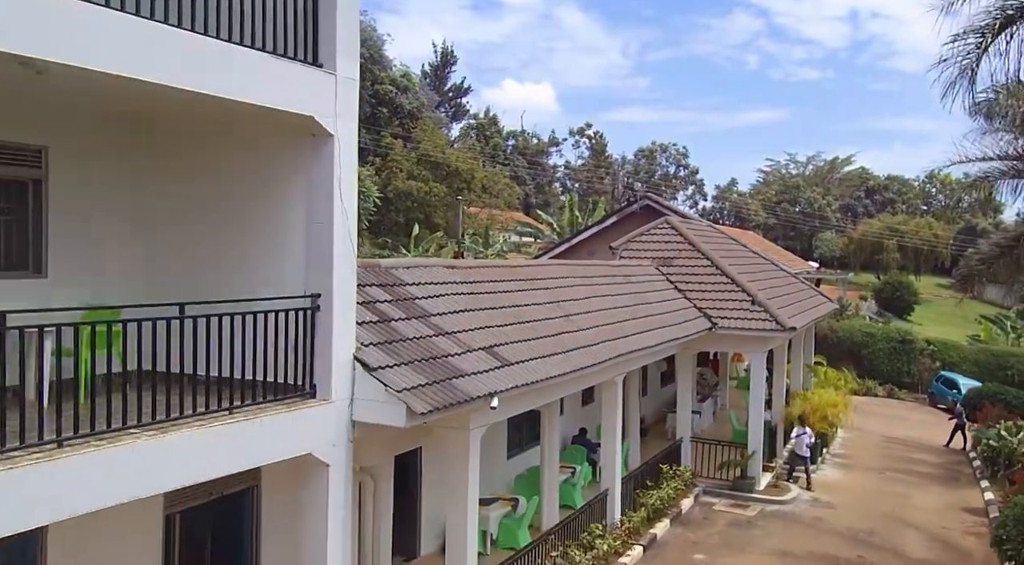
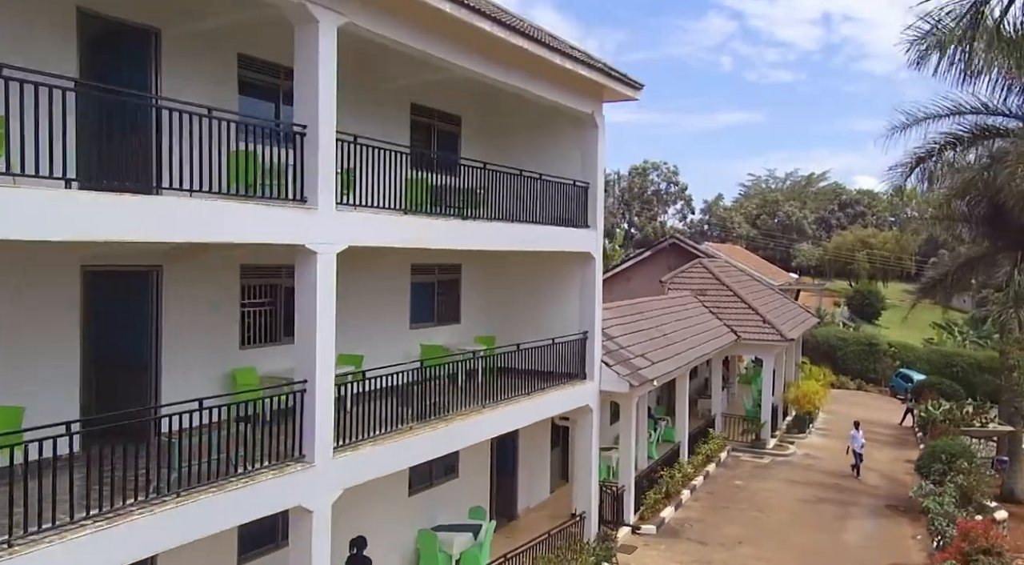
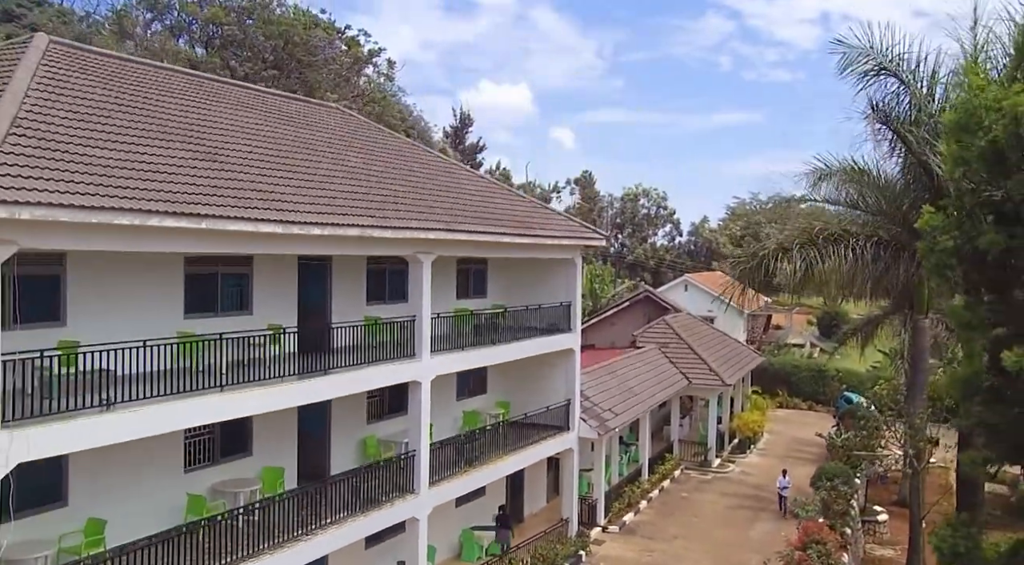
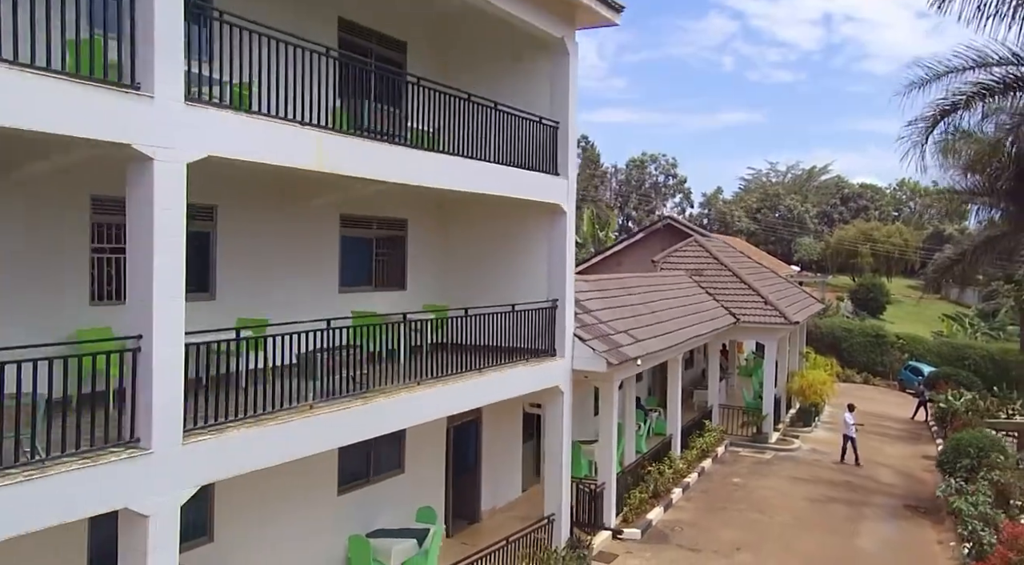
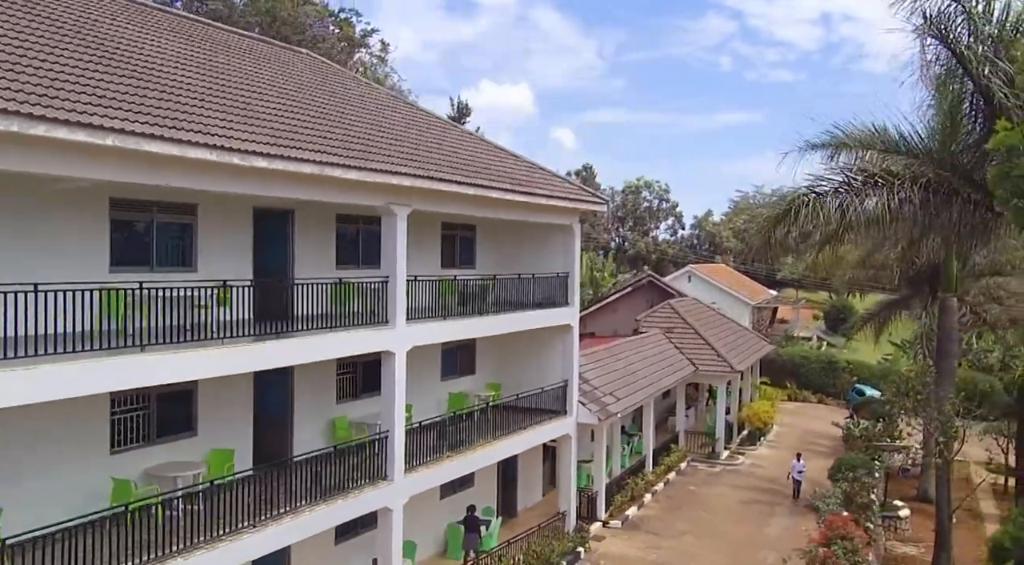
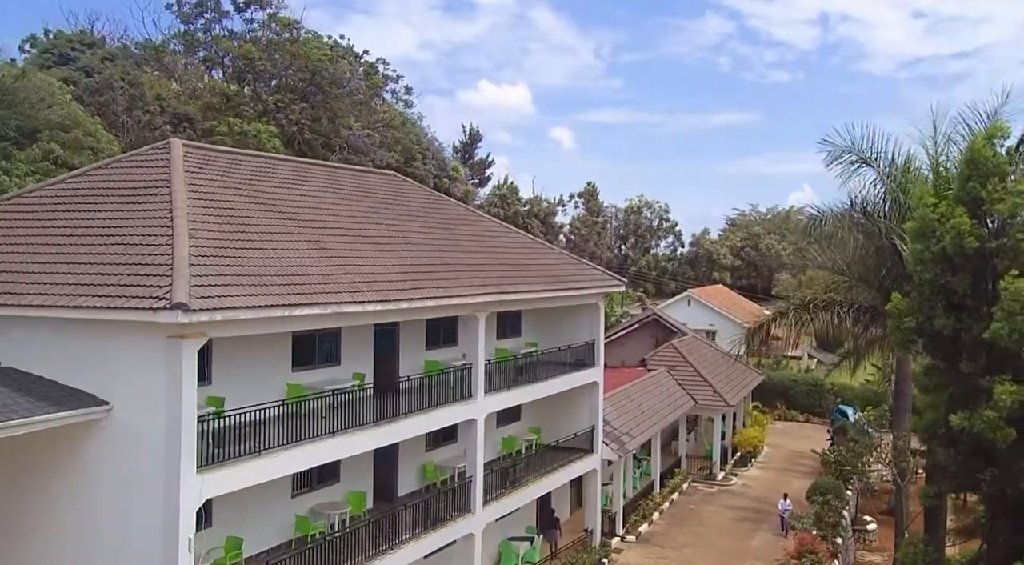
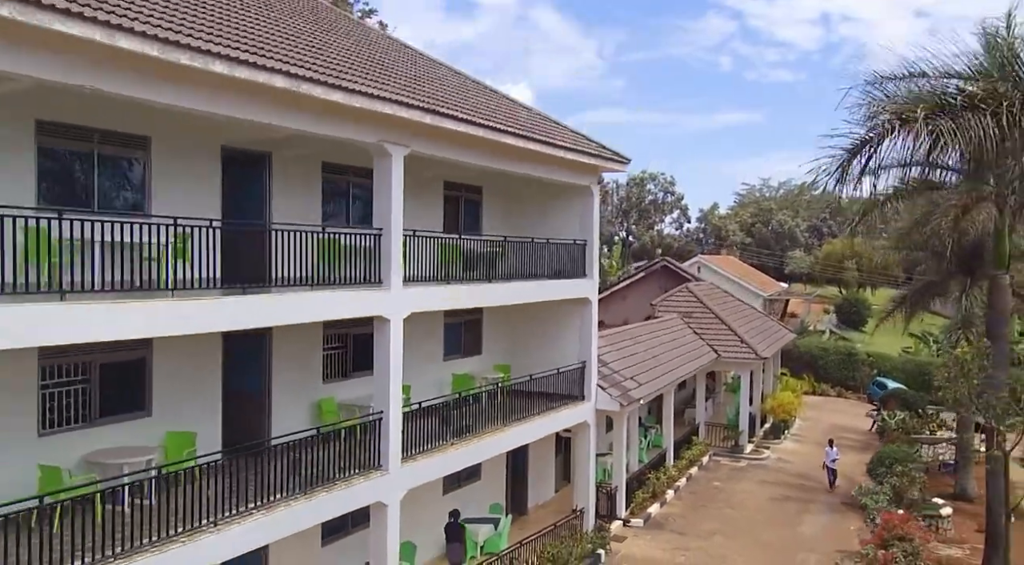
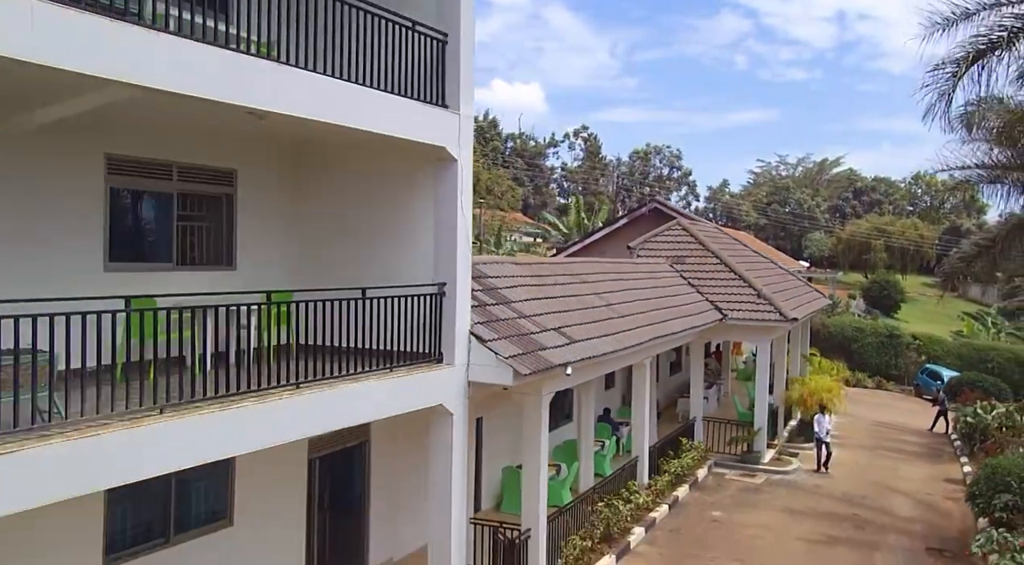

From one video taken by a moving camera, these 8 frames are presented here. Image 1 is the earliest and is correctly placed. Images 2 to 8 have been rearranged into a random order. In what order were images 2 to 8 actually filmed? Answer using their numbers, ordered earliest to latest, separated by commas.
8, 4, 2, 7, 5, 3, 6
